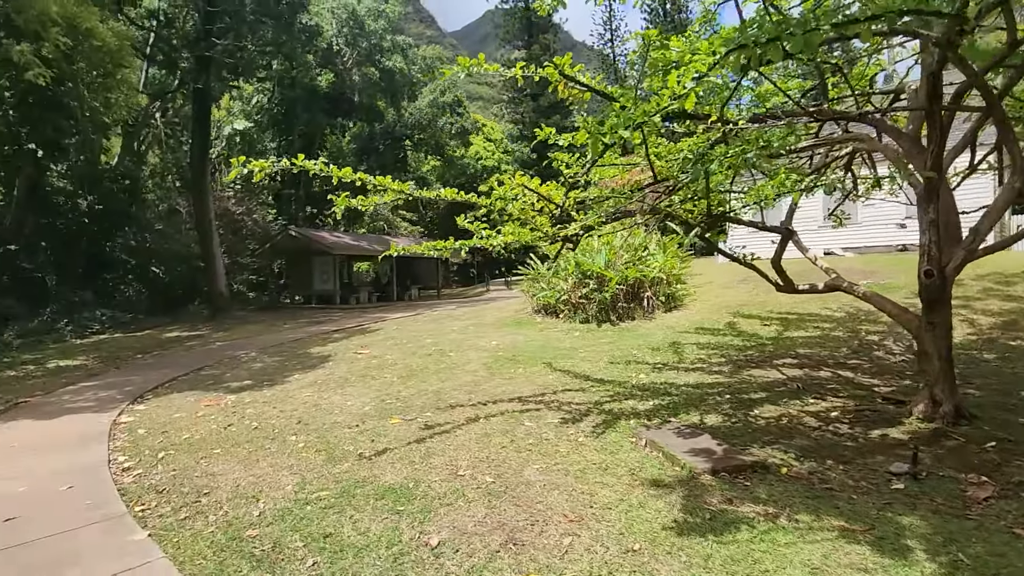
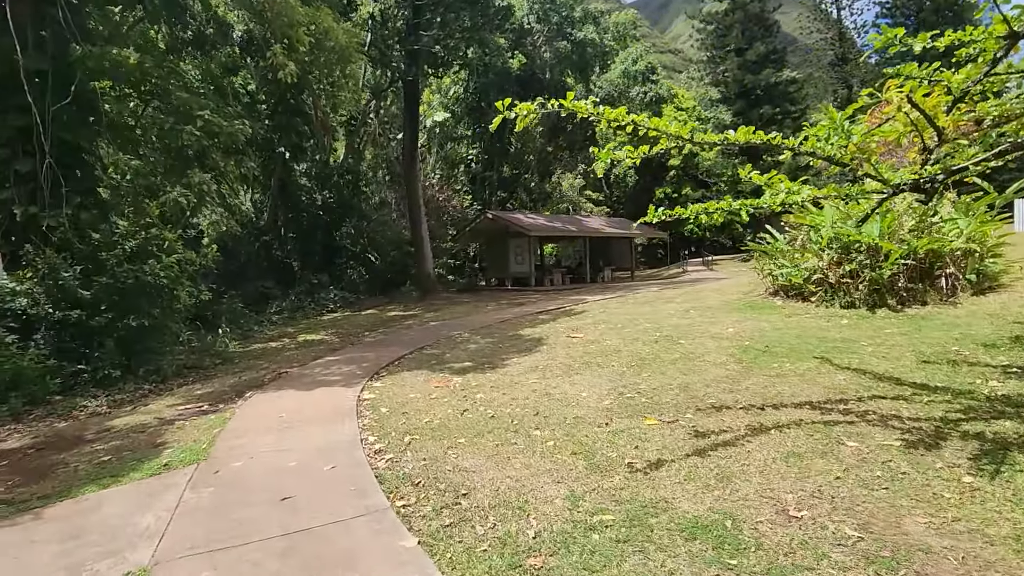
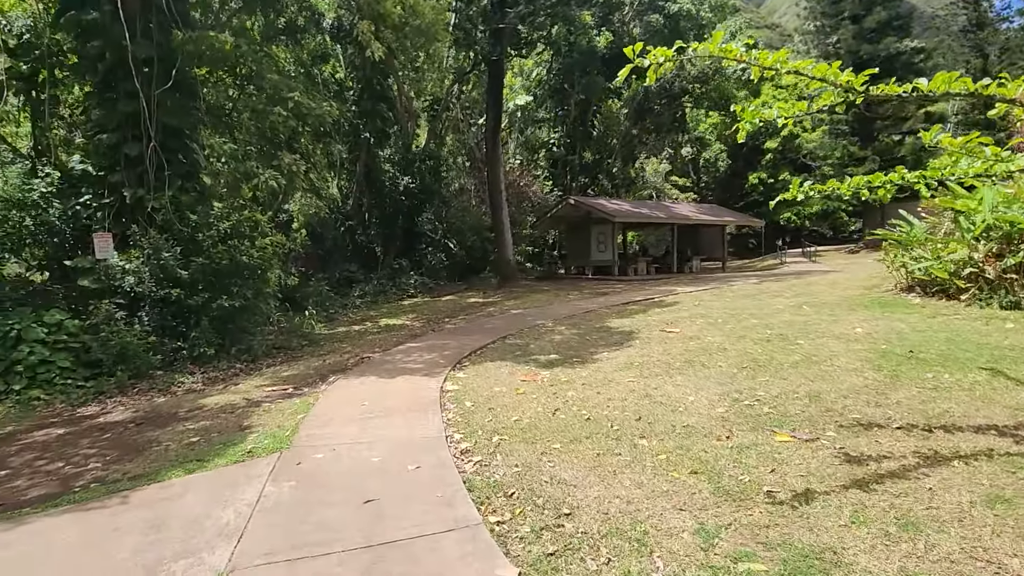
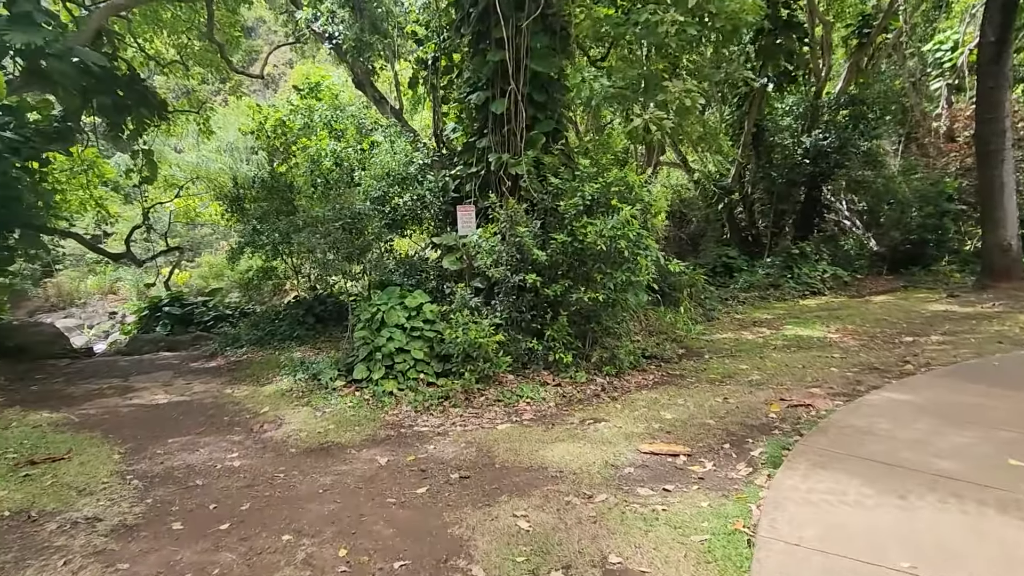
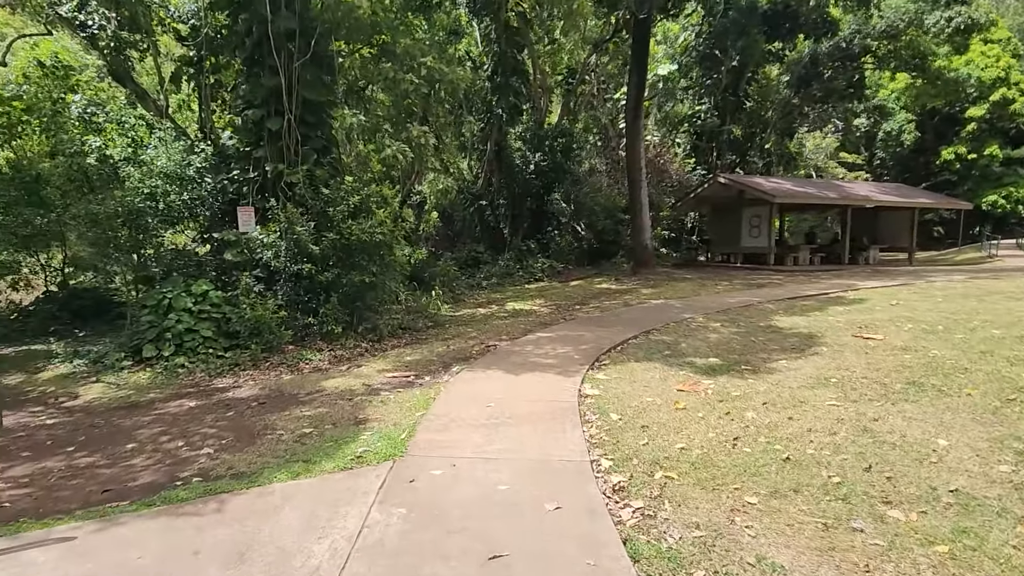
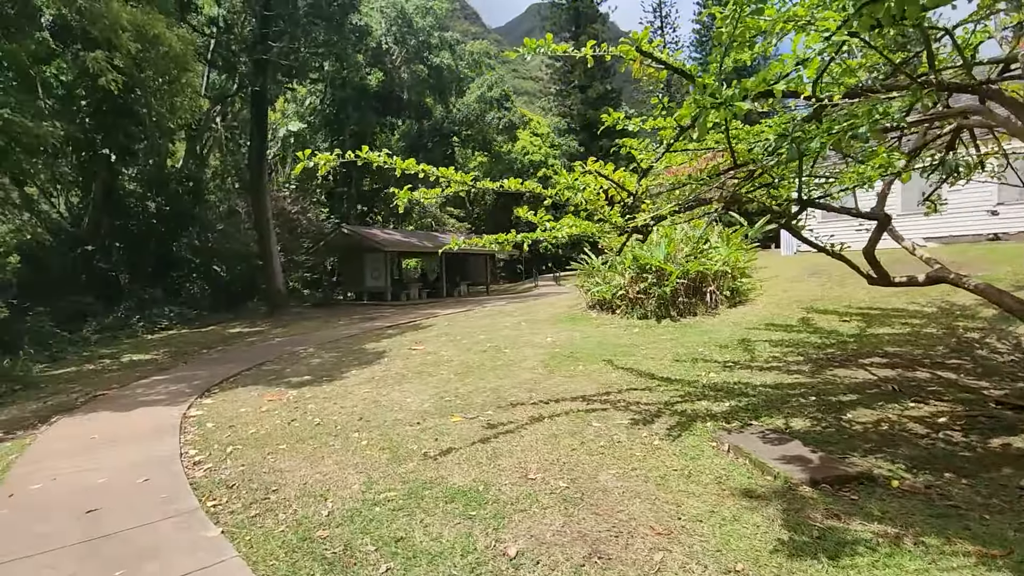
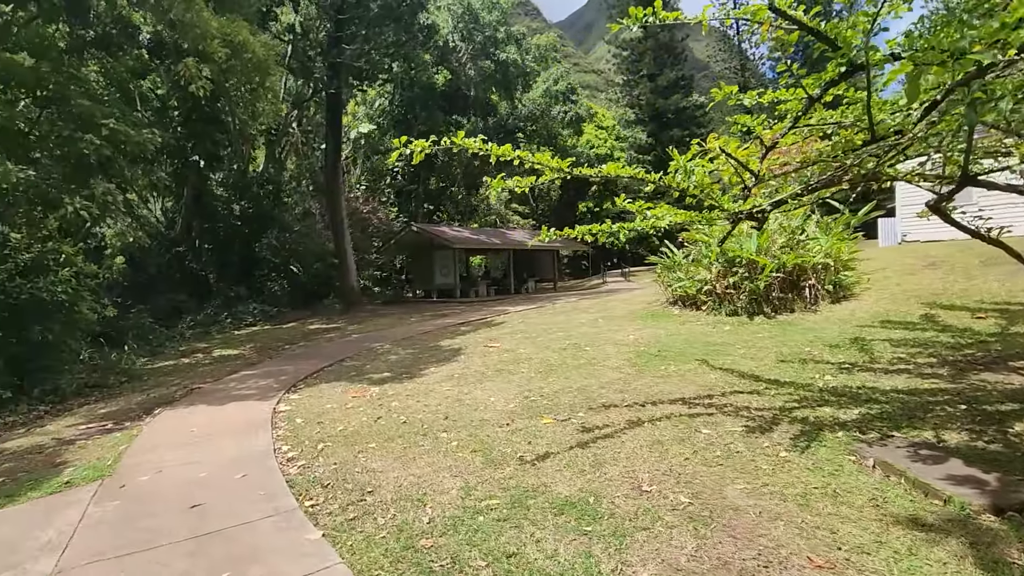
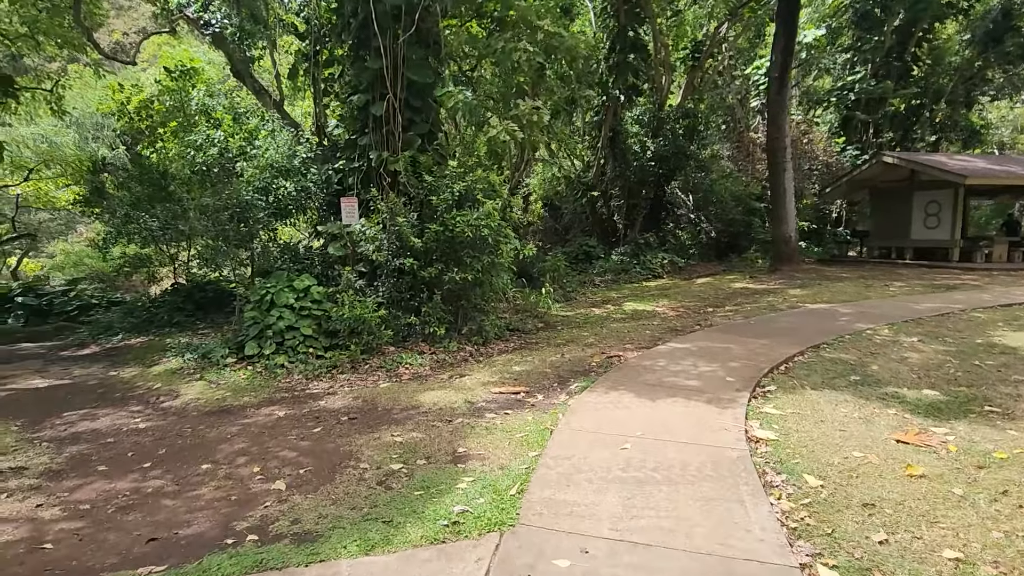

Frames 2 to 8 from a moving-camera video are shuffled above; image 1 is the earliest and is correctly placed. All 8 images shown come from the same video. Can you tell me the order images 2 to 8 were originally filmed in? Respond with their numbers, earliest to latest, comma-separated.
6, 7, 2, 3, 5, 8, 4
